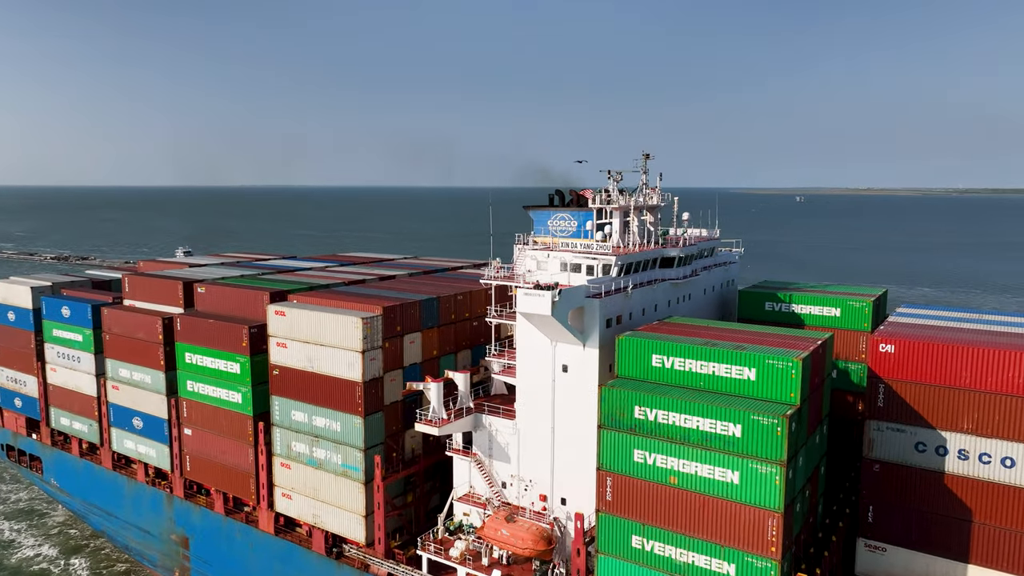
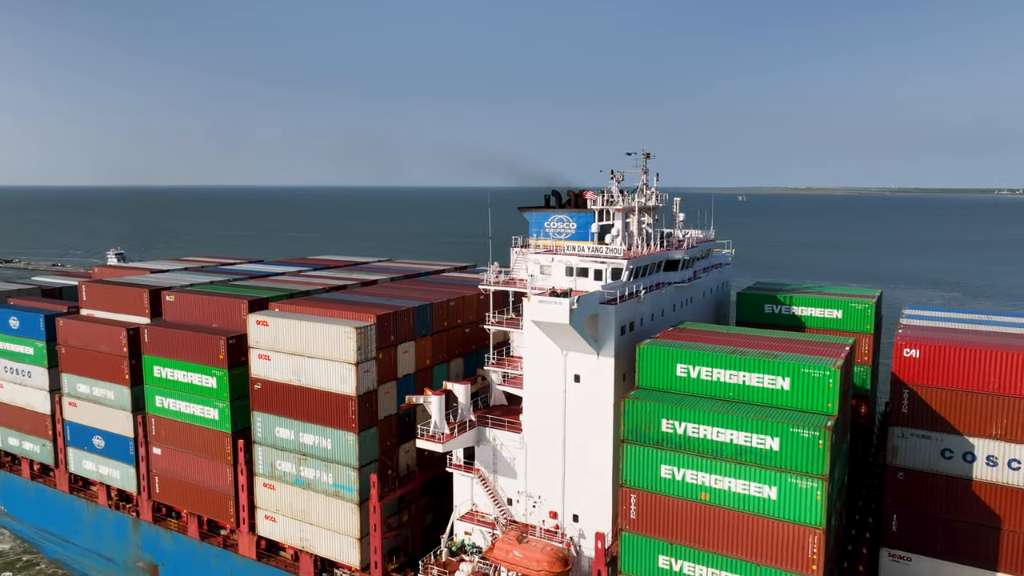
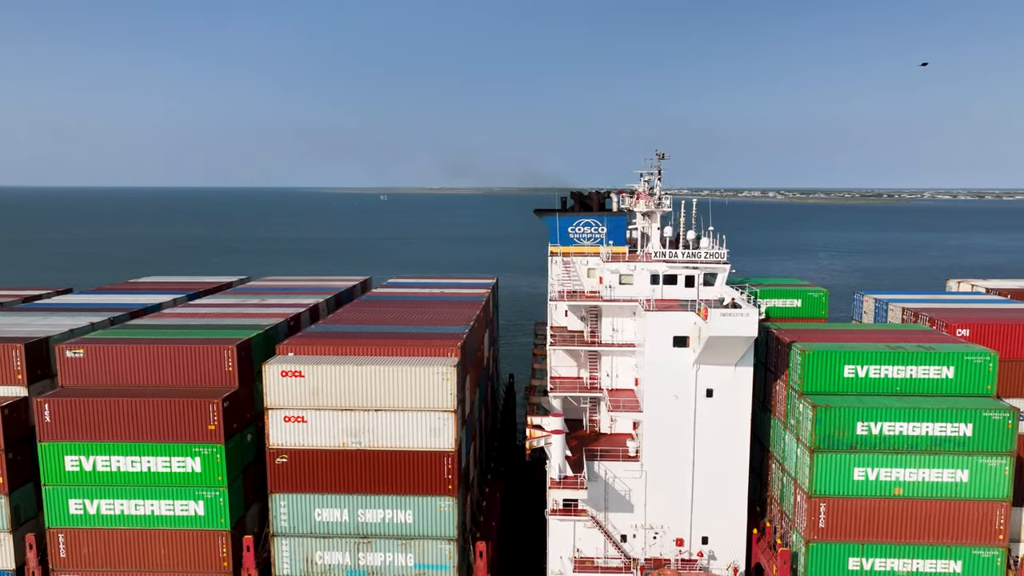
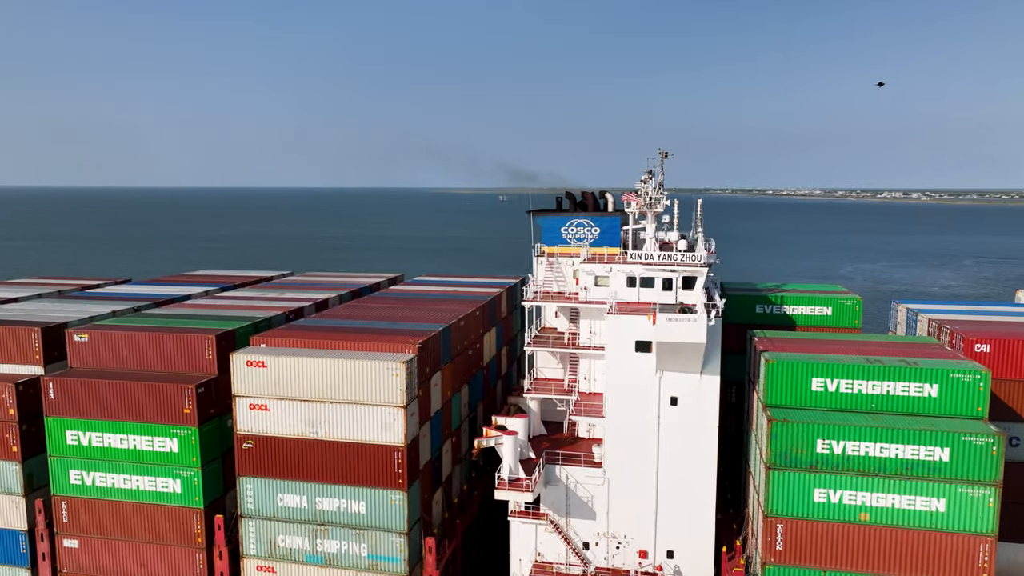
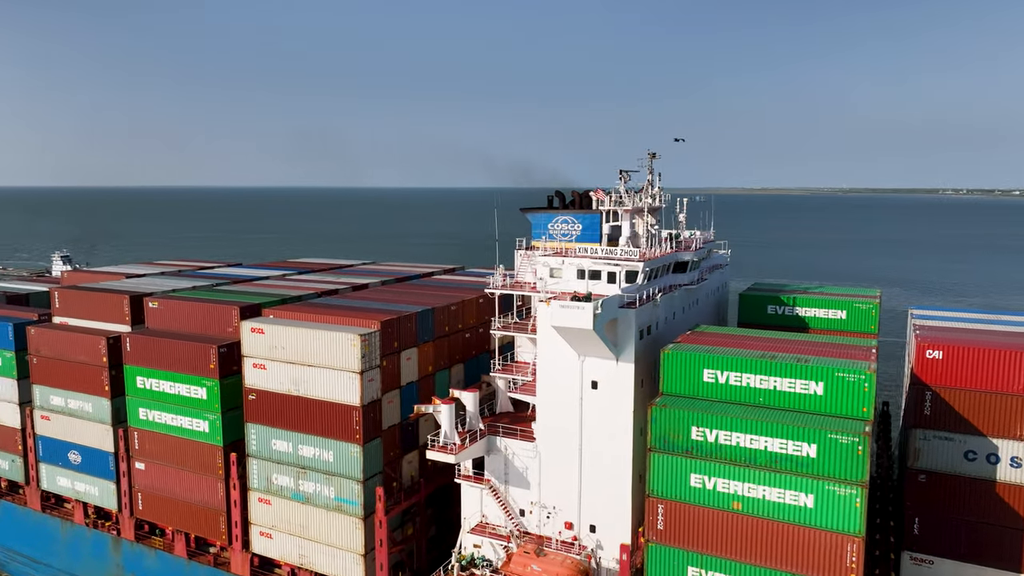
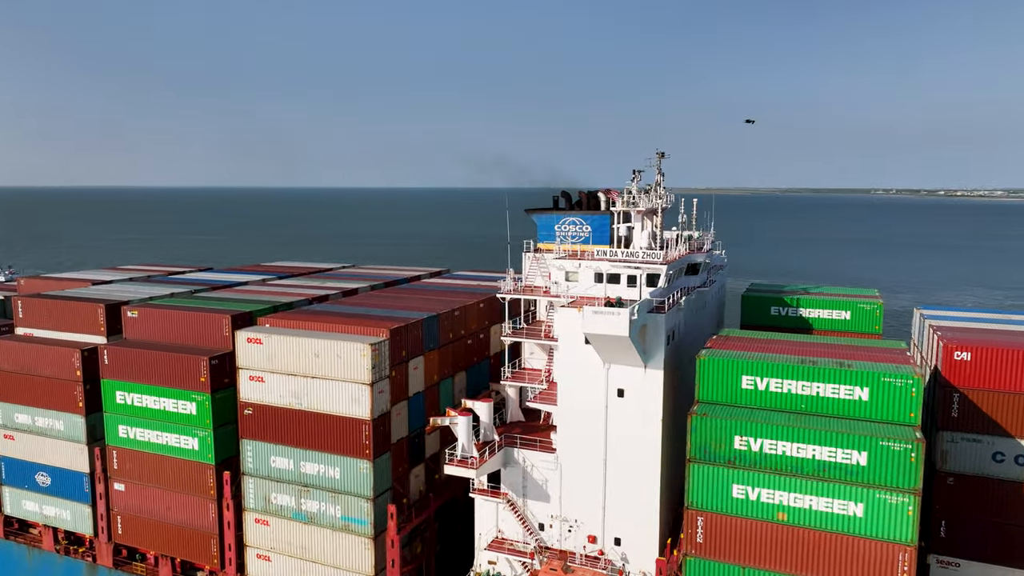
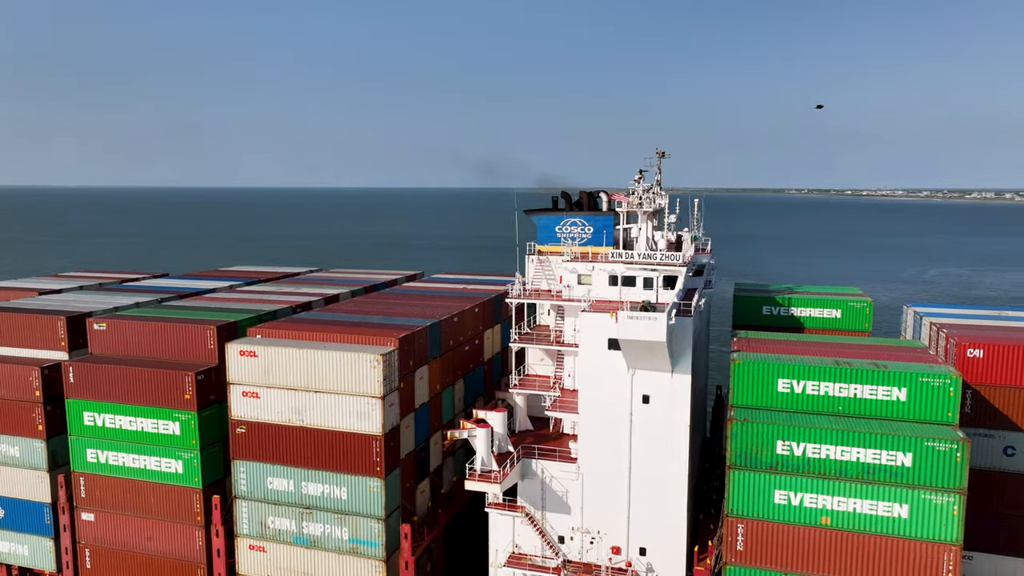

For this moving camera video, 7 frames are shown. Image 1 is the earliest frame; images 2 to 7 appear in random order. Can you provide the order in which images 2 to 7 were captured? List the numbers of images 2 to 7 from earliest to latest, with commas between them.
2, 5, 6, 7, 4, 3
